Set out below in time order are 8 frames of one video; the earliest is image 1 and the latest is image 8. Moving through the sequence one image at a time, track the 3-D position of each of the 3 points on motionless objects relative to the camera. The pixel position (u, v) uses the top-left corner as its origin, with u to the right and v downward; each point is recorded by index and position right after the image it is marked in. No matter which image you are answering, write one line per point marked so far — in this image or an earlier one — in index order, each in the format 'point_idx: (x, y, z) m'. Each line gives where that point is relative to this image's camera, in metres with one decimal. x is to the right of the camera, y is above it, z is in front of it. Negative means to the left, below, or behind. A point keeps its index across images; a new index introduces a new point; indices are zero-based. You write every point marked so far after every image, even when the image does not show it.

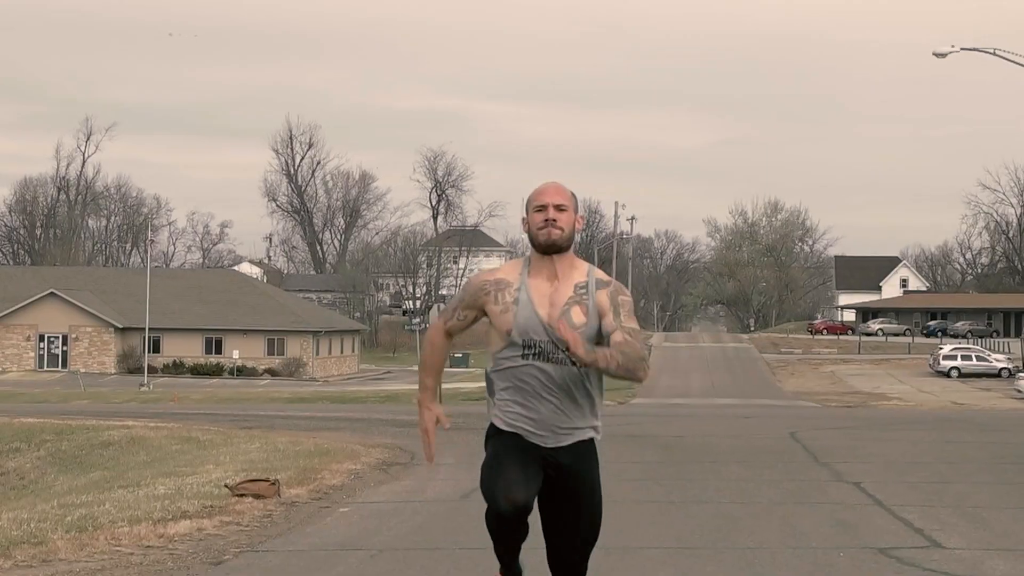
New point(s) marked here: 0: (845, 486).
0: (+3.5, -2.1, +12.2) m
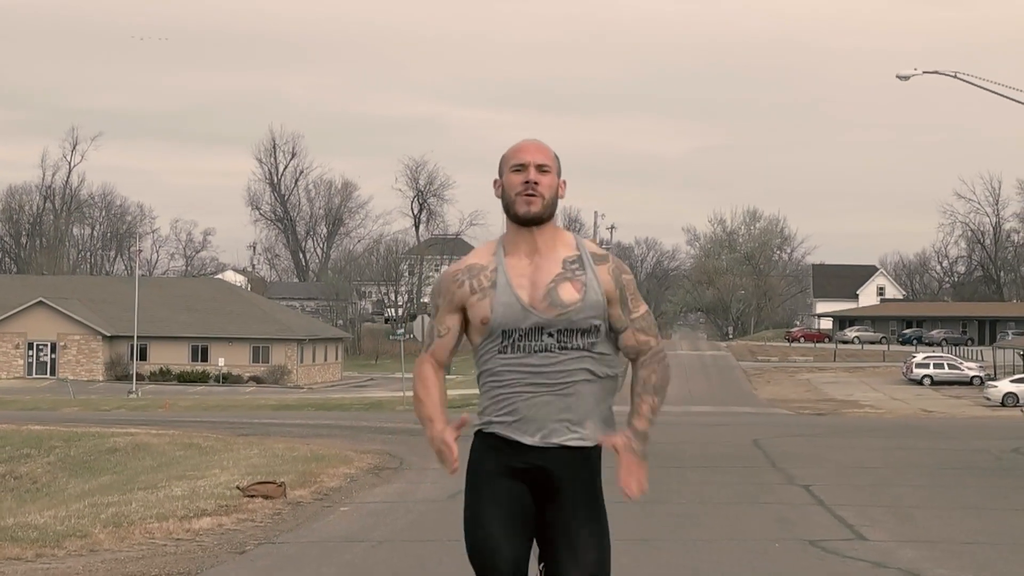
0: (+3.3, -2.4, +13.5) m
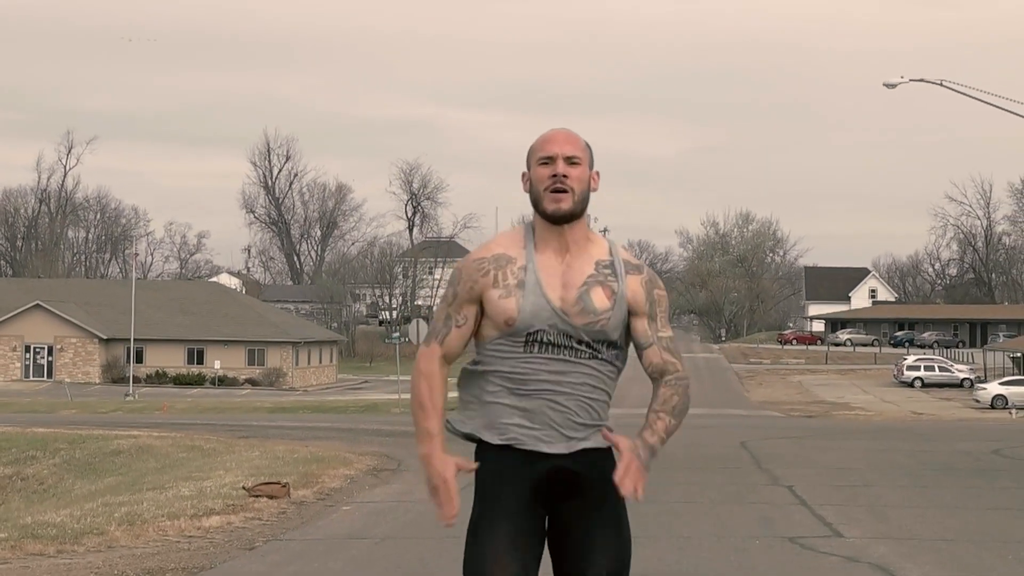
0: (+3.3, -2.5, +14.0) m
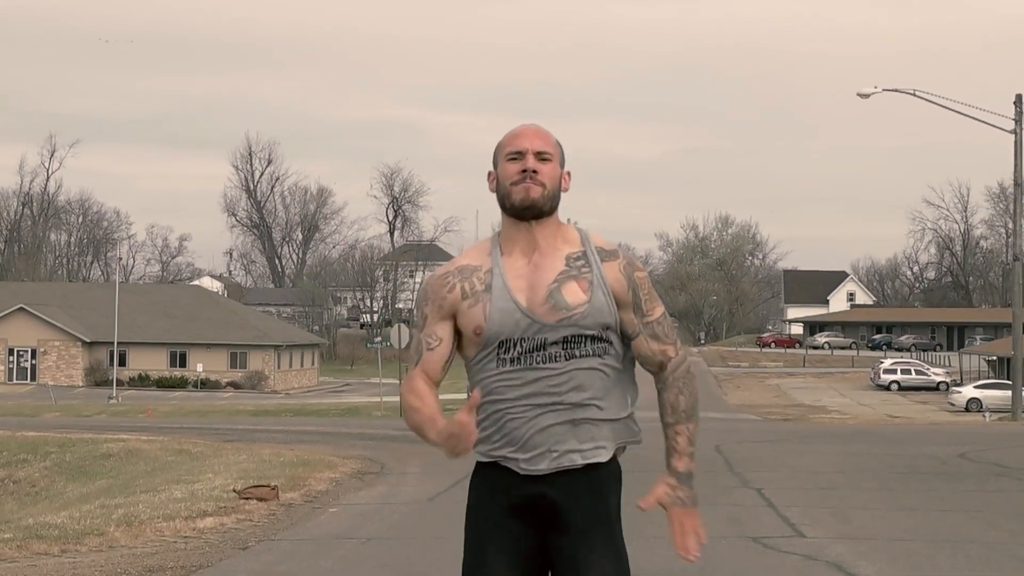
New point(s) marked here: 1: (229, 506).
0: (+3.0, -2.6, +14.6) m
1: (-2.9, -2.2, +11.8) m
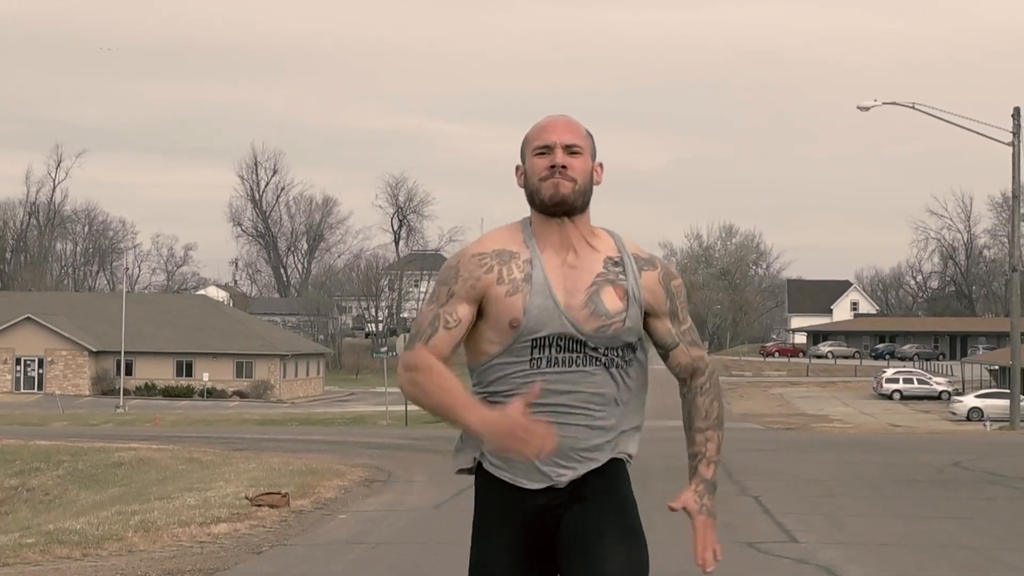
0: (+3.1, -2.8, +14.9) m
1: (-2.9, -2.4, +12.2) m
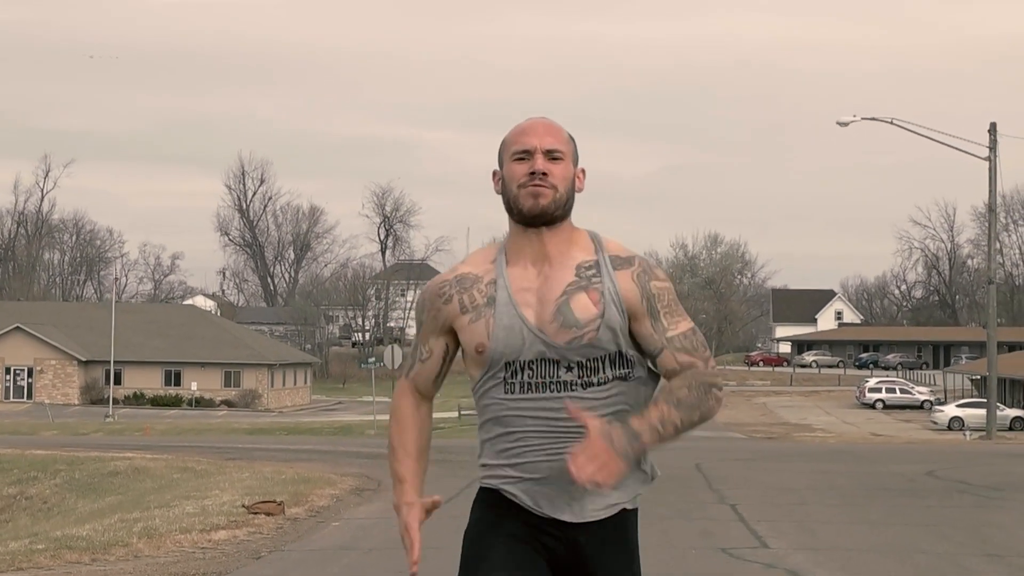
0: (+2.9, -3.0, +15.6) m
1: (-3.0, -2.6, +12.7) m
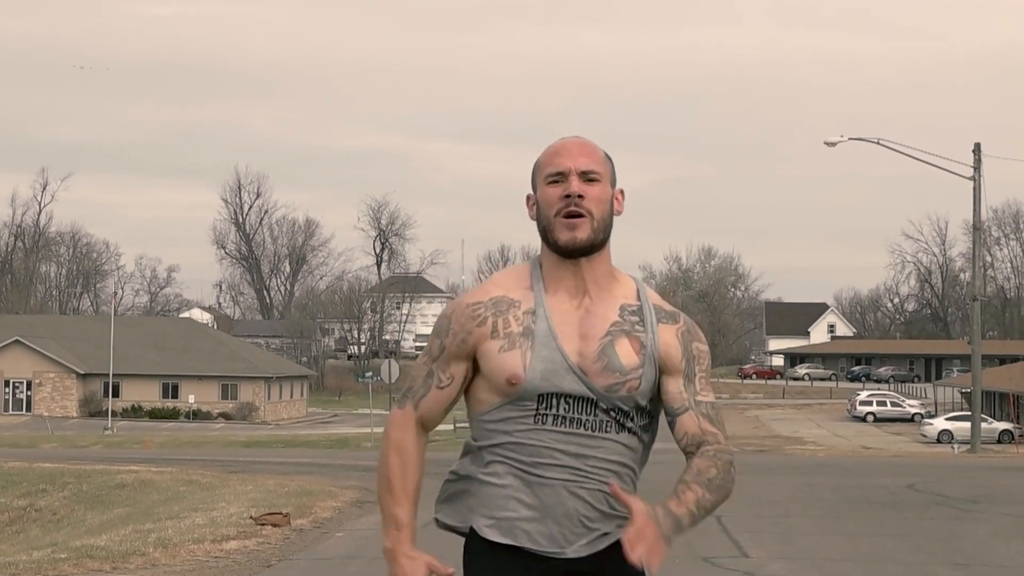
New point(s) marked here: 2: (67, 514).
0: (+2.8, -3.3, +16.2) m
1: (-3.1, -2.8, +13.4) m
2: (-7.5, -3.8, +19.2) m
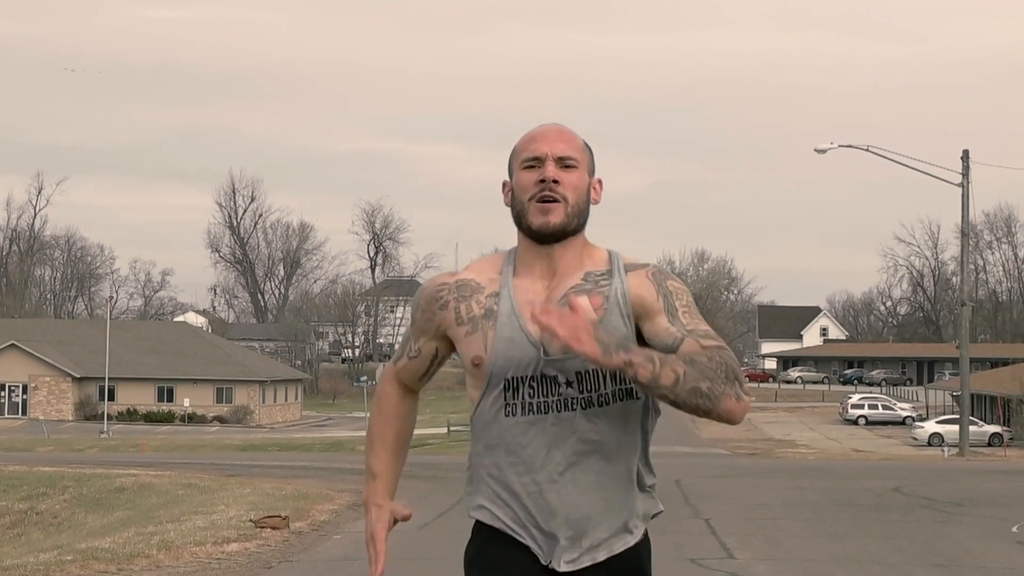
0: (+2.7, -3.4, +16.6) m
1: (-3.2, -2.9, +13.7) m
2: (-7.6, -3.9, +19.5) m
